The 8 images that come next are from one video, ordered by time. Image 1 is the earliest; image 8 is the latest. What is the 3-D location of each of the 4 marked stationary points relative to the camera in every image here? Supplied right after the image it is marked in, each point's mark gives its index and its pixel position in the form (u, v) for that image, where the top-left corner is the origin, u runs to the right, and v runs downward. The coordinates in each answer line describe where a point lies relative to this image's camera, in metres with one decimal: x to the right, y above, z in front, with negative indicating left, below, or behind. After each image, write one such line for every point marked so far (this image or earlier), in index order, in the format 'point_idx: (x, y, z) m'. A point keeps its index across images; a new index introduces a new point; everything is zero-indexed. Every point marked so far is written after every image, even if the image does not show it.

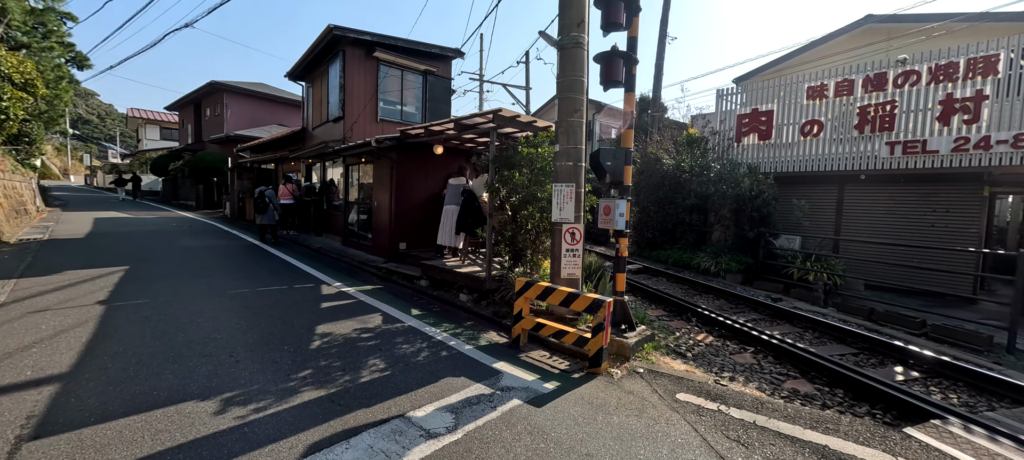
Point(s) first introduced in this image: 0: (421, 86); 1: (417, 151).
0: (-2.7, +4.2, +11.8) m
1: (-2.0, +1.6, +8.3) m
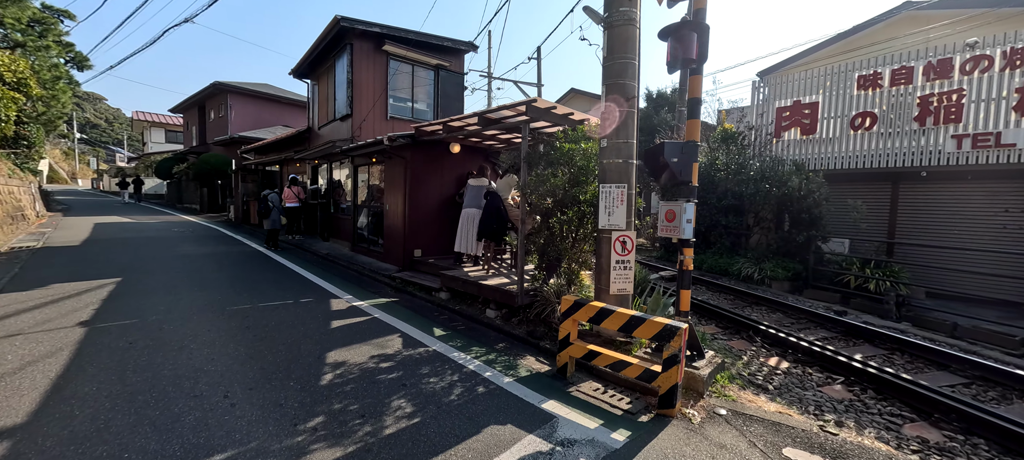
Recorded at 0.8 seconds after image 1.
0: (-2.2, +4.1, +11.1) m
1: (-1.5, +1.5, +7.6) m
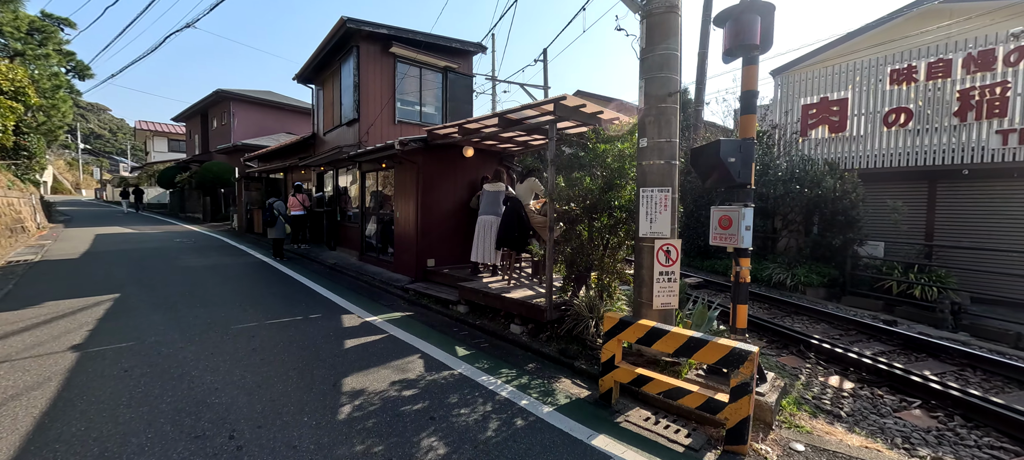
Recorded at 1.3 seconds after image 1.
0: (-1.9, +3.9, +10.8) m
1: (-1.2, +1.4, +7.2) m
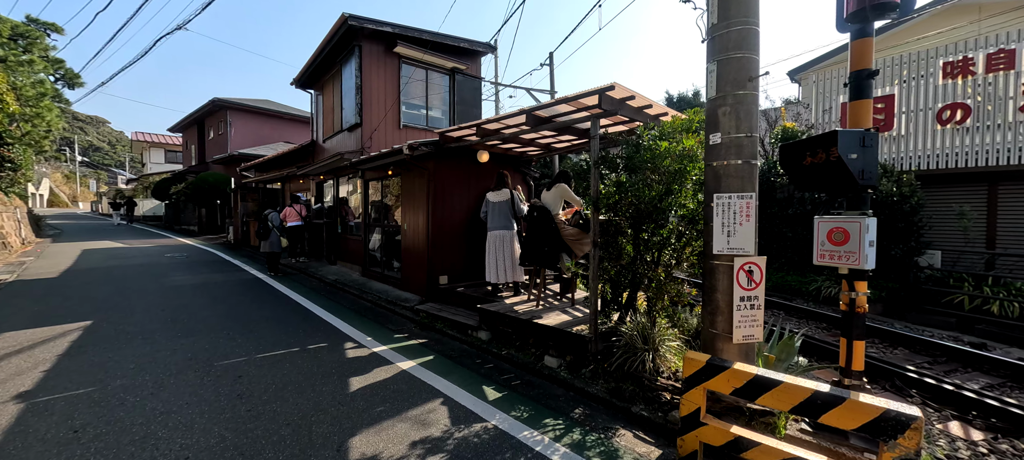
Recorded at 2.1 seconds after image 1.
0: (-1.6, +3.6, +10.1) m
1: (-0.9, +1.2, +6.6) m
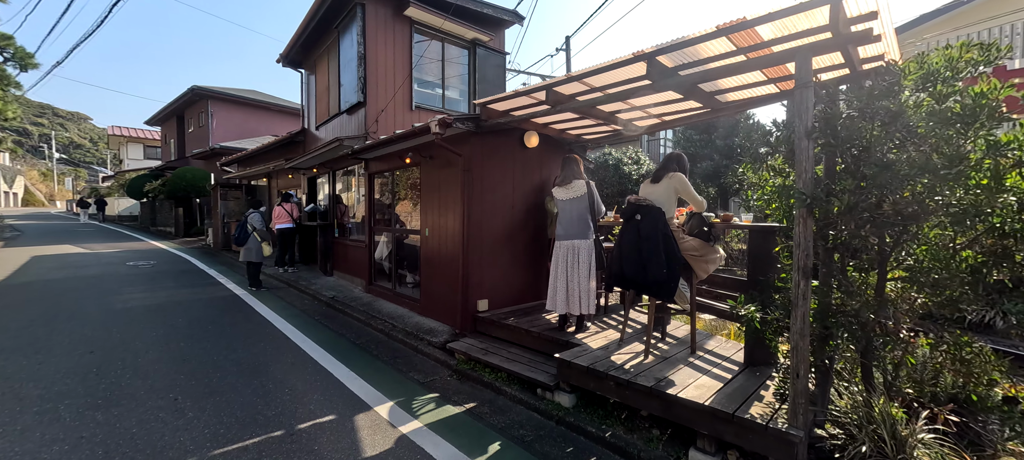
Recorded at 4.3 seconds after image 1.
0: (-1.0, +3.5, +8.5) m
1: (-0.1, +1.1, +4.9) m
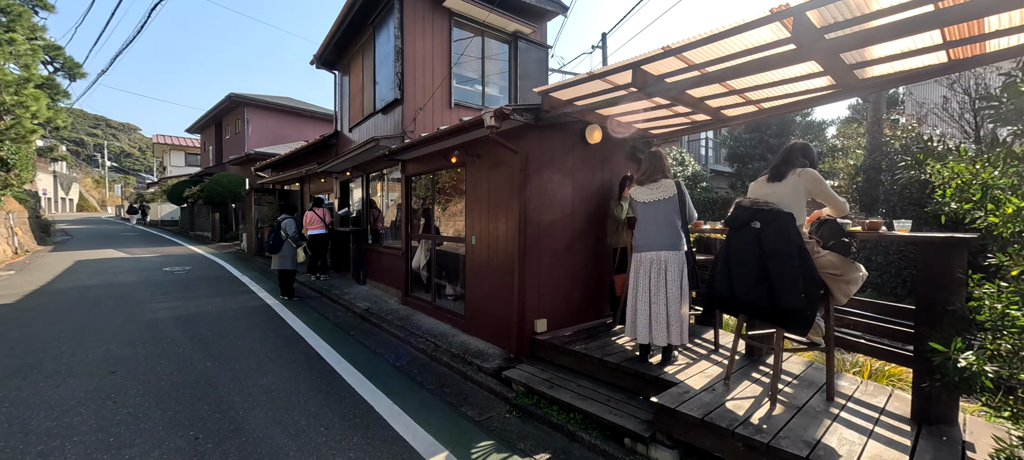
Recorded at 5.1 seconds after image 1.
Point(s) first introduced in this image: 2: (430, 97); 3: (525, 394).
0: (-0.1, +3.4, +7.9) m
1: (+0.5, +1.0, +4.3) m
2: (-1.4, +2.3, +6.9) m
3: (+0.1, -1.4, +3.5) m
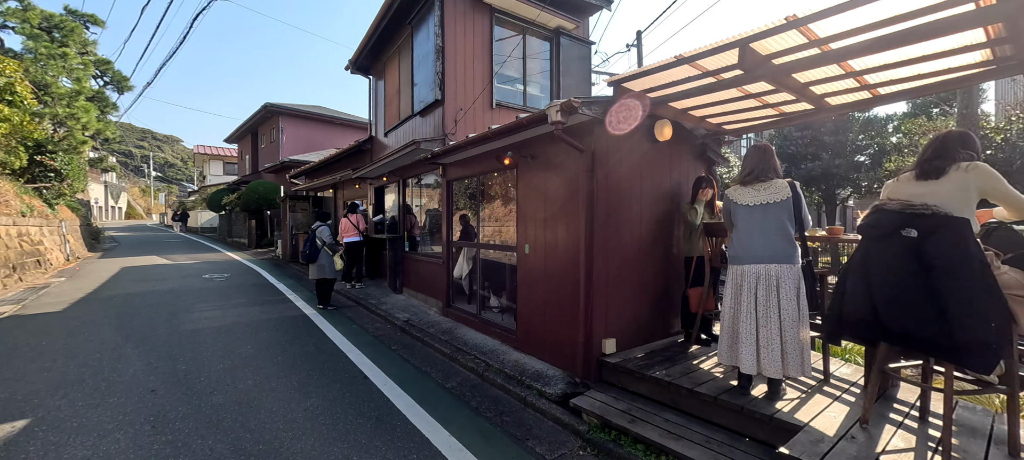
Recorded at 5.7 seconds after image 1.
0: (+0.7, +3.3, +7.5) m
1: (+1.1, +0.9, +3.8) m
2: (-0.7, +2.2, +6.6) m
3: (+0.7, -1.5, +3.0) m
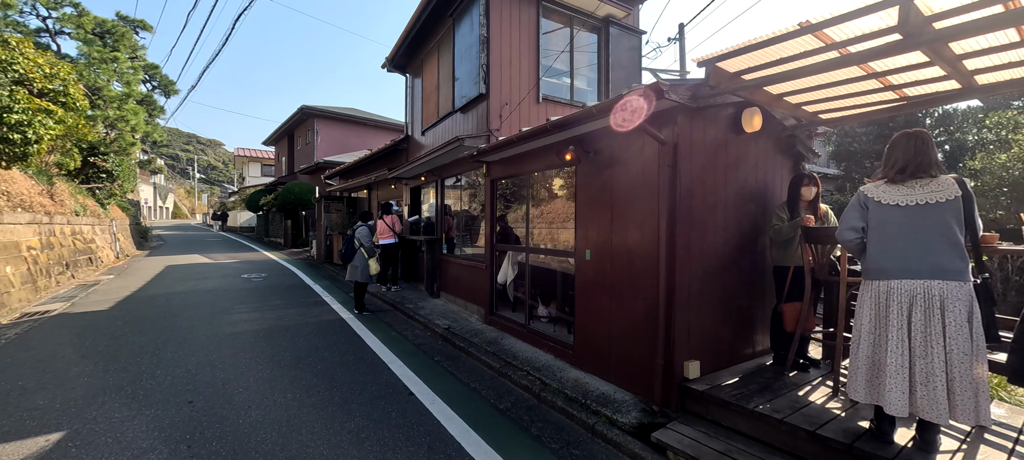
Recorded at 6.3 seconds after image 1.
0: (+1.5, +3.2, +7.0) m
1: (+1.7, +0.9, +3.3) m
2: (+0.1, +2.1, +6.2) m
3: (+1.2, -1.5, +2.5) m
